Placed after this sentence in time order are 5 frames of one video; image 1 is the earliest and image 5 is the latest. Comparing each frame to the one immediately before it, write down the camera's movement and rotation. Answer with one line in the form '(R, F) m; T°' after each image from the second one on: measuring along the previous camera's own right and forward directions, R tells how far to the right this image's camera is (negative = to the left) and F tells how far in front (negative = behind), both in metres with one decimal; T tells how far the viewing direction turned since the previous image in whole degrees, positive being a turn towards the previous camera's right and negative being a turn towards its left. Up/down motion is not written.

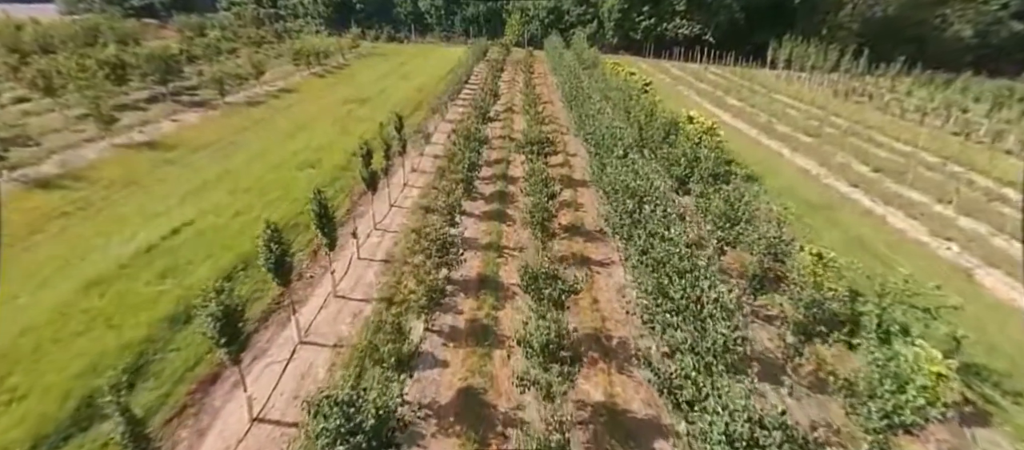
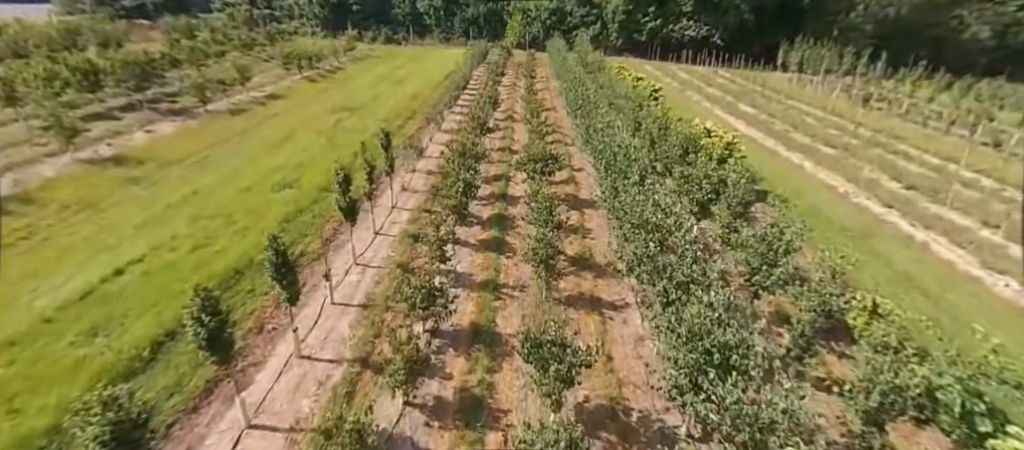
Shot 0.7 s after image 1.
(+0.1, +2.1) m; 0°
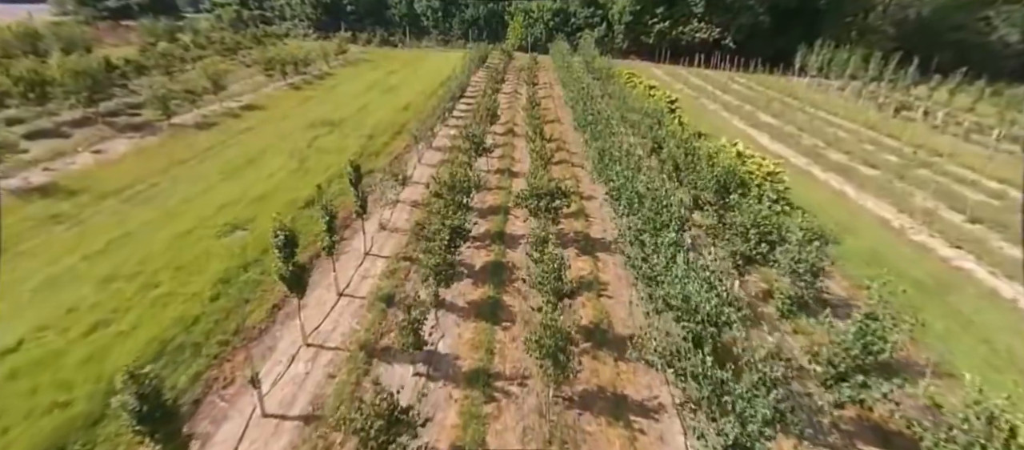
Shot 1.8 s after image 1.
(+0.1, +3.4) m; 0°
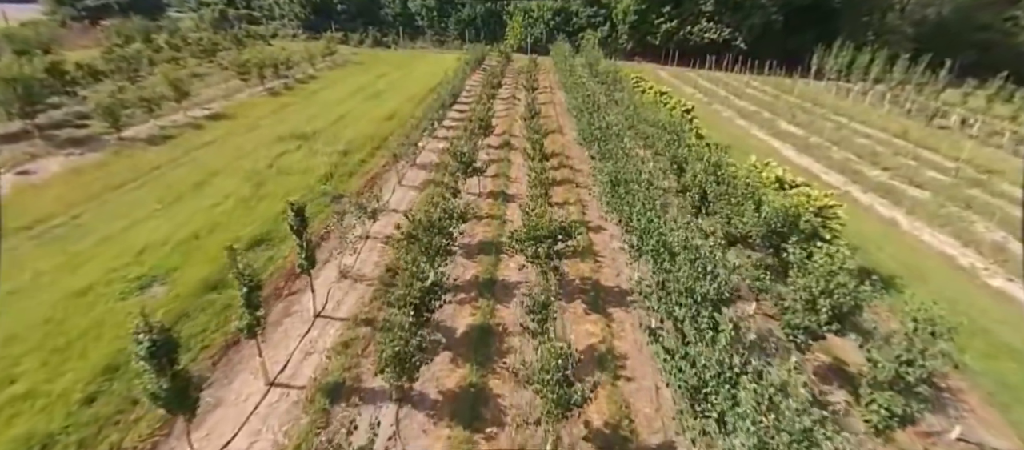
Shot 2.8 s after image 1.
(+0.3, +3.3) m; 0°
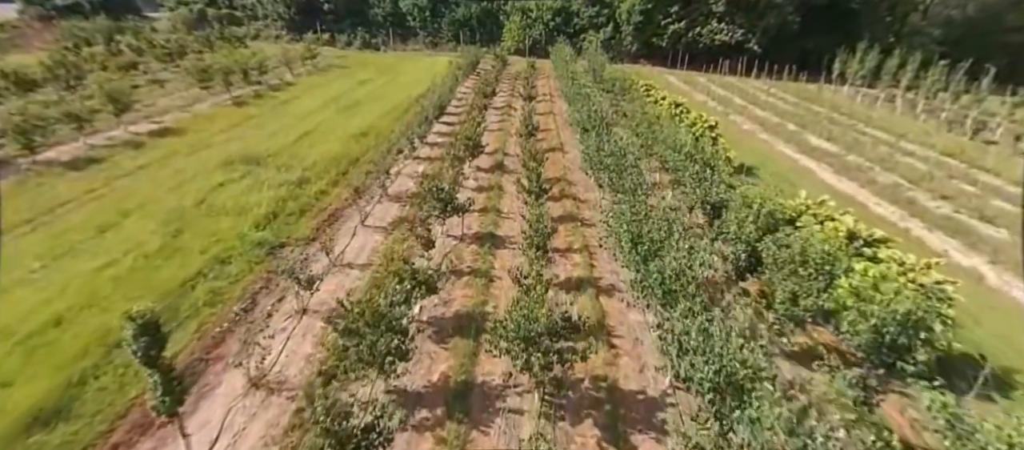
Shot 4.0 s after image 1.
(+0.4, +4.1) m; 0°
